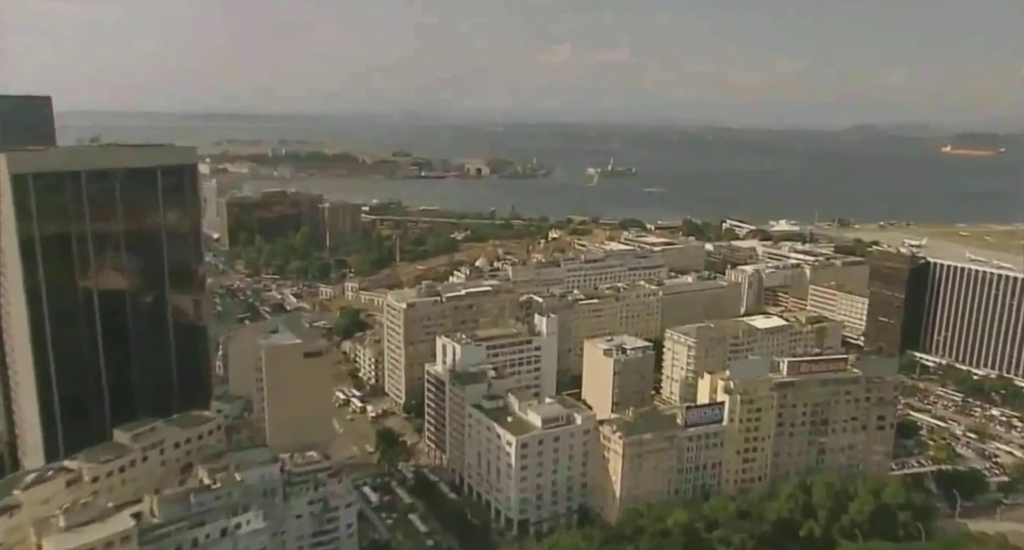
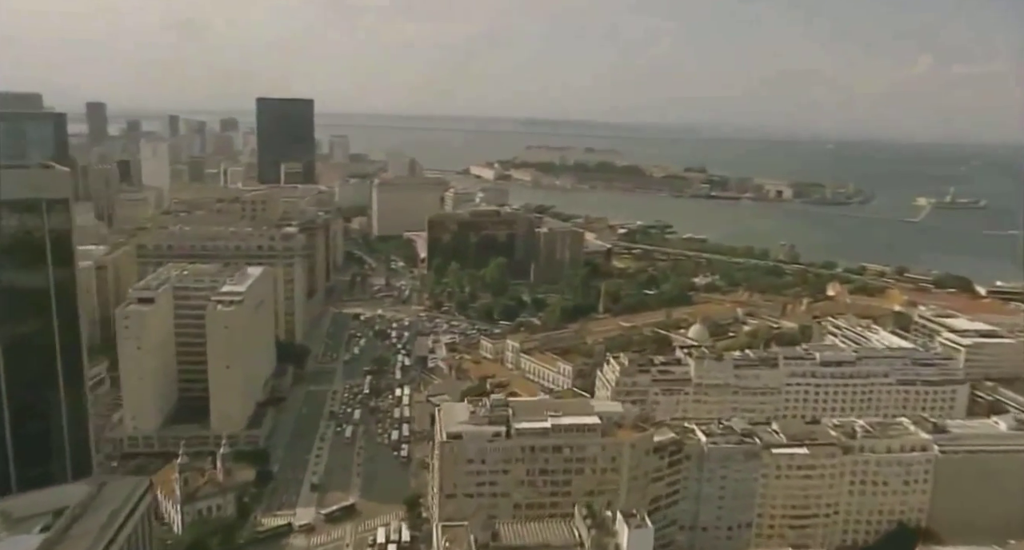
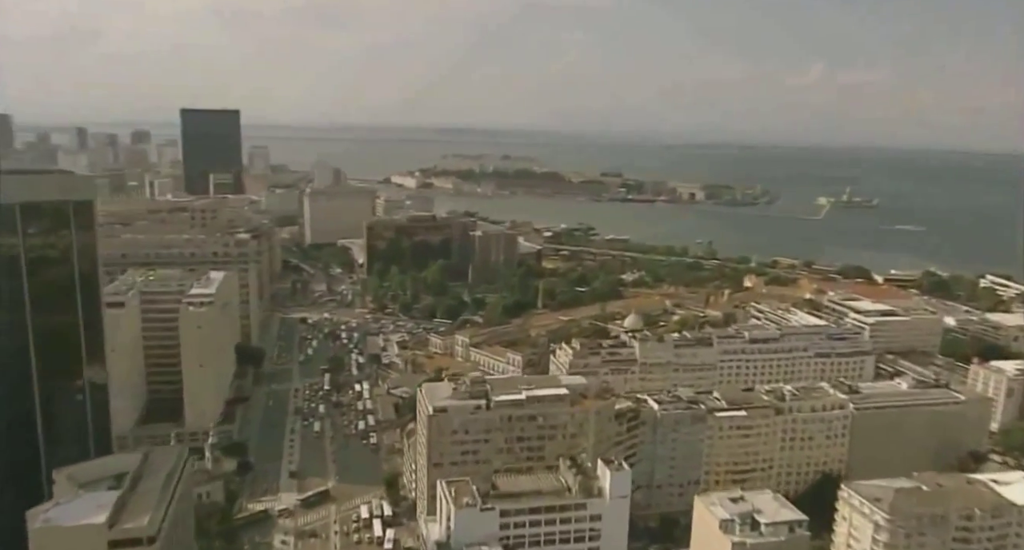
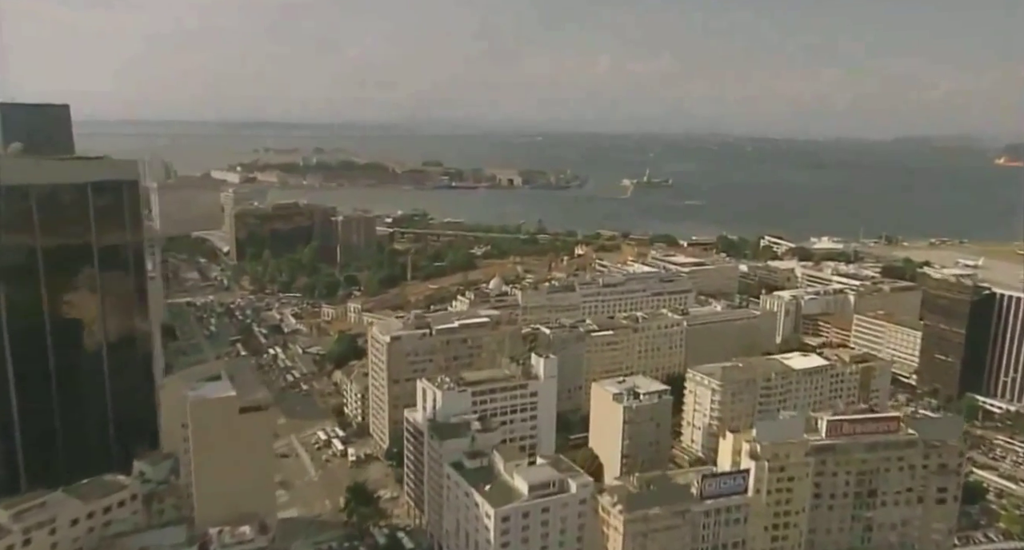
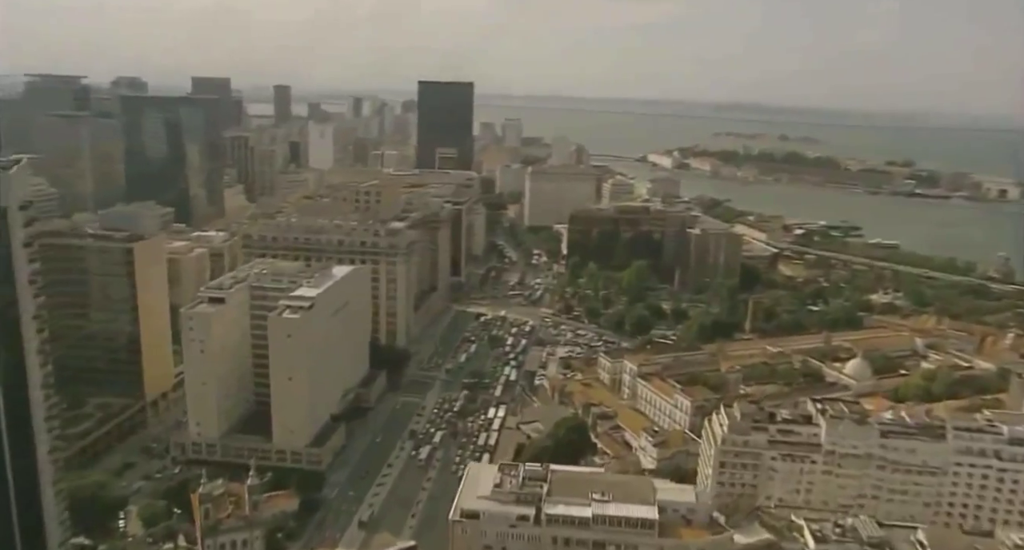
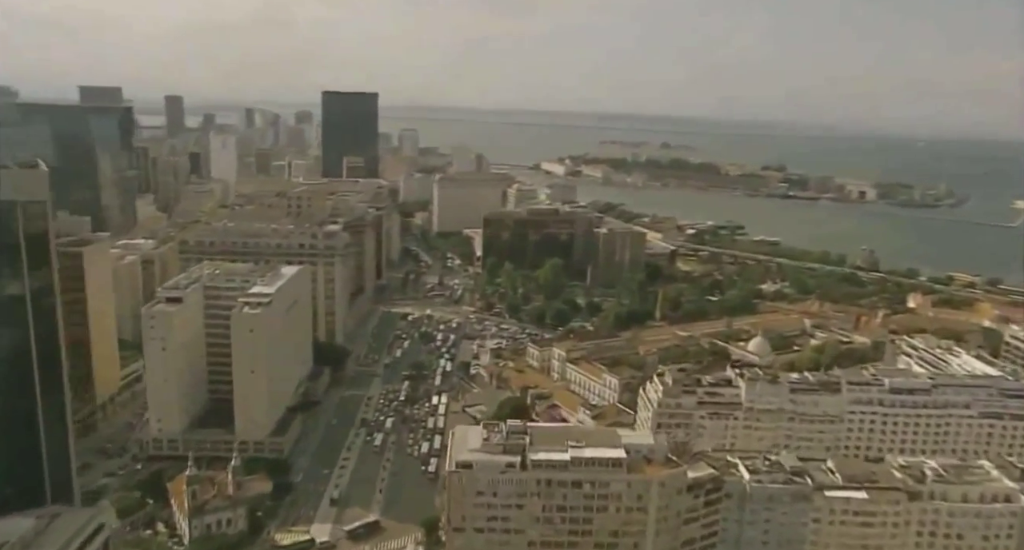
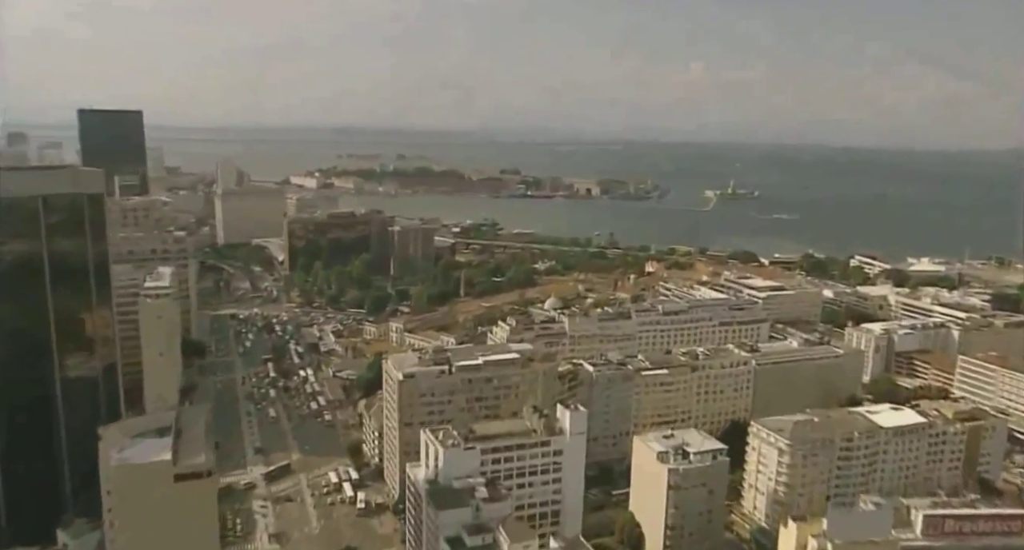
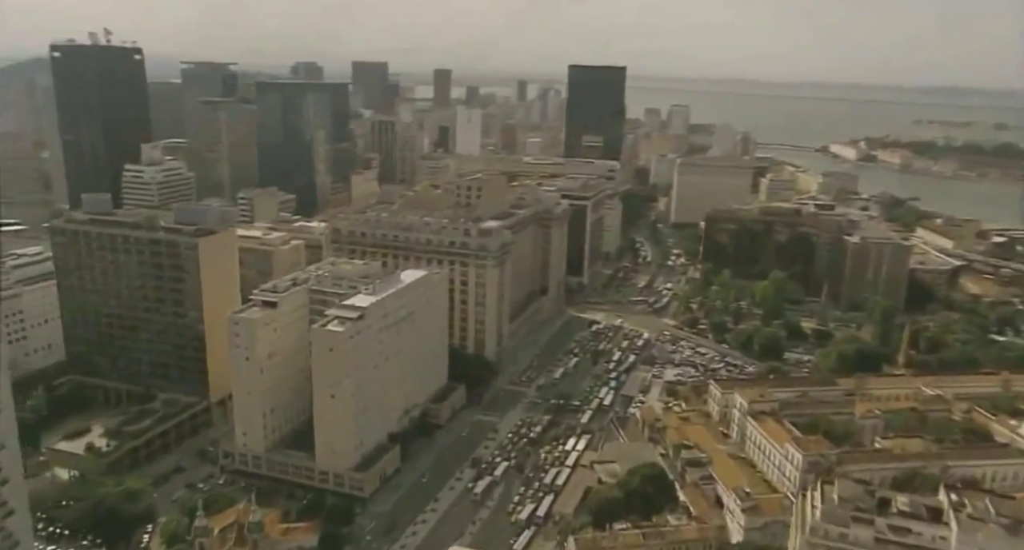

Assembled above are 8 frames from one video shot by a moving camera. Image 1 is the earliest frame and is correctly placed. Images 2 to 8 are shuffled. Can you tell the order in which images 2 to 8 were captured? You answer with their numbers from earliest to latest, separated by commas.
4, 7, 3, 2, 6, 5, 8
